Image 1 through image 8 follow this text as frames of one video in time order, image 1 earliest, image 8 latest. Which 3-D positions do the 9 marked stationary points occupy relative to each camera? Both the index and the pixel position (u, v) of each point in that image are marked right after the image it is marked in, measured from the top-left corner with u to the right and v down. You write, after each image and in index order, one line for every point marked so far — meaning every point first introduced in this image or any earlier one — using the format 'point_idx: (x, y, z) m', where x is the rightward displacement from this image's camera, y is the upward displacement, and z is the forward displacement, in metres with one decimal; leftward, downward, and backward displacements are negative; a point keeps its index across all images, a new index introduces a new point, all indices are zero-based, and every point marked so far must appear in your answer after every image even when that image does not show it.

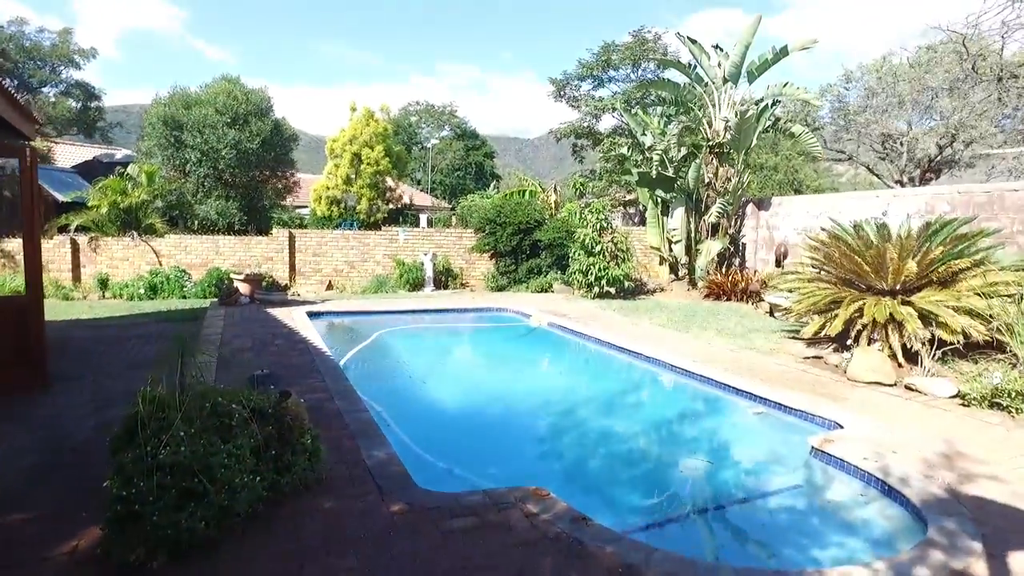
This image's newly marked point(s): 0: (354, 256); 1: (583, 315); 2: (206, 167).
0: (-3.8, +0.8, +16.6) m
1: (+1.2, -0.5, +11.4) m
2: (-8.3, +3.3, +19.0) m
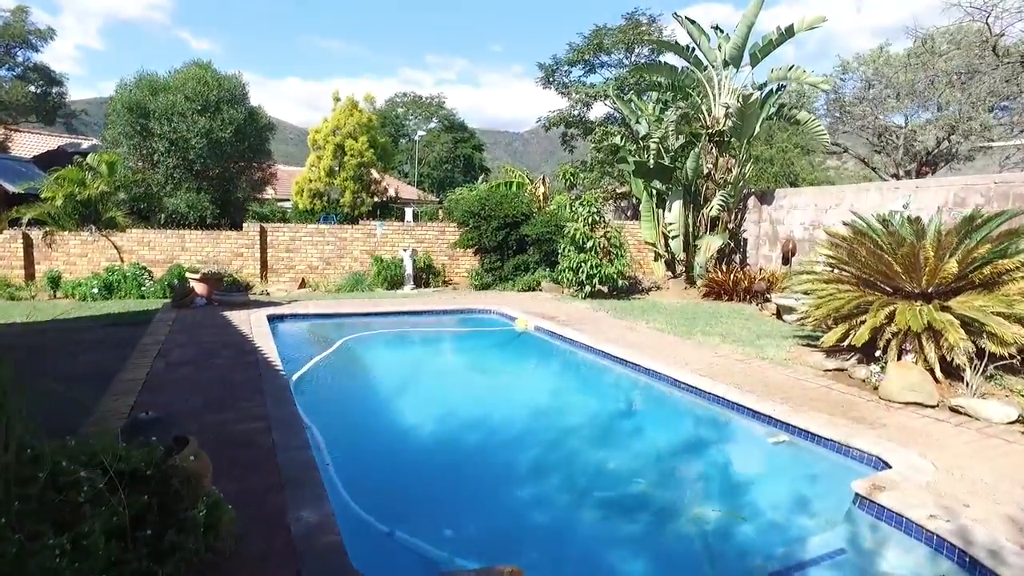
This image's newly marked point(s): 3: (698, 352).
0: (-4.1, +0.8, +15.5) m
1: (+1.0, -0.5, +10.4) m
2: (-8.6, +3.4, +17.8) m
3: (+2.1, -0.8, +7.9) m
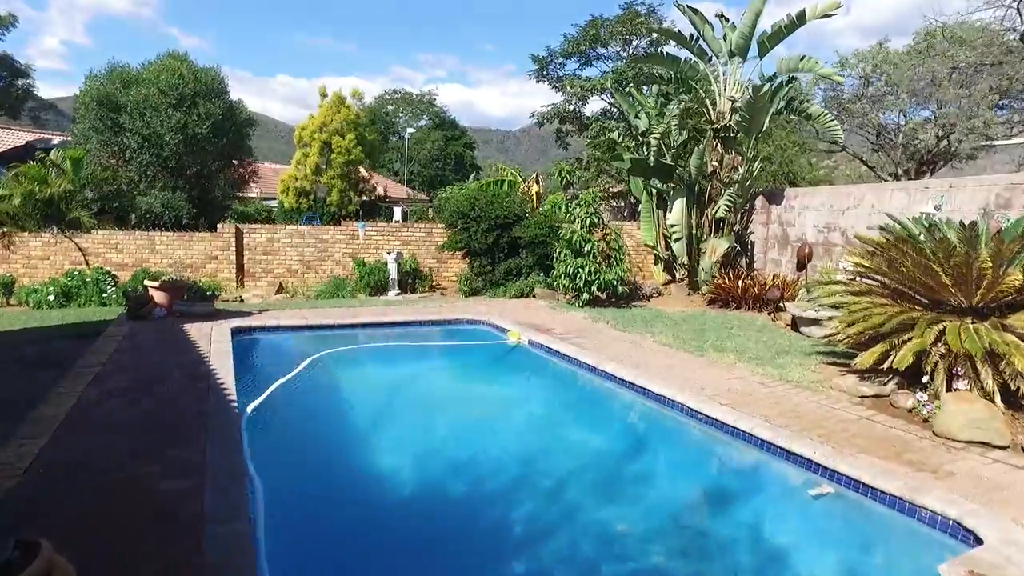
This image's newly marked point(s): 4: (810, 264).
0: (-4.3, +0.7, +14.6) m
1: (+0.8, -0.6, +9.5) m
2: (-8.9, +3.2, +16.8) m
3: (+2.0, -0.9, +7.0) m
4: (+5.0, +0.4, +11.4) m
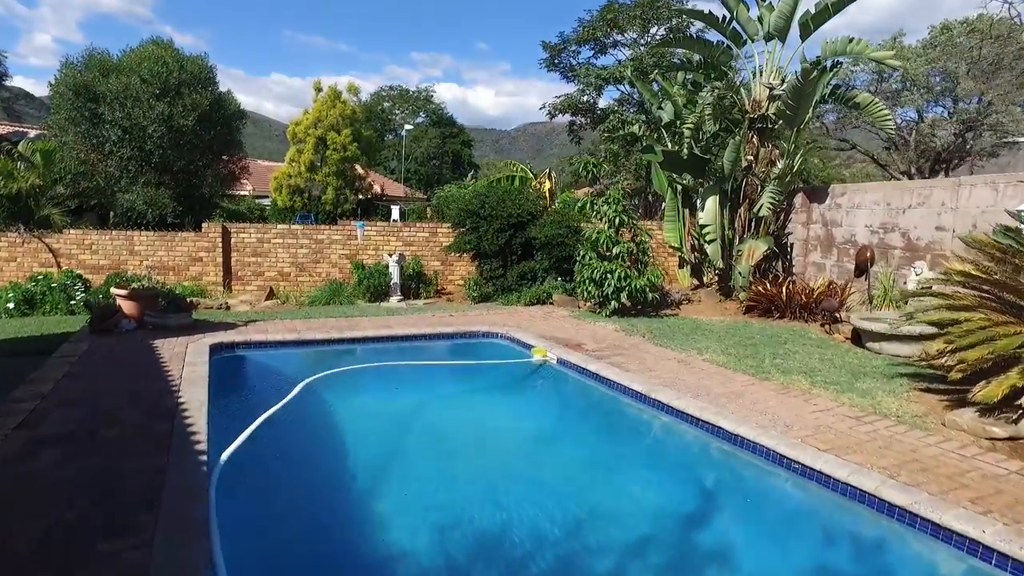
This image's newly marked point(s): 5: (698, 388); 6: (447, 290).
0: (-4.0, +0.6, +13.3) m
1: (+1.1, -0.7, +8.3) m
2: (-8.6, +3.2, +15.5) m
3: (+2.3, -1.0, +5.8) m
4: (+5.2, +0.3, +10.2) m
5: (+1.7, -0.9, +6.4) m
6: (-1.3, 0.0, +13.9) m
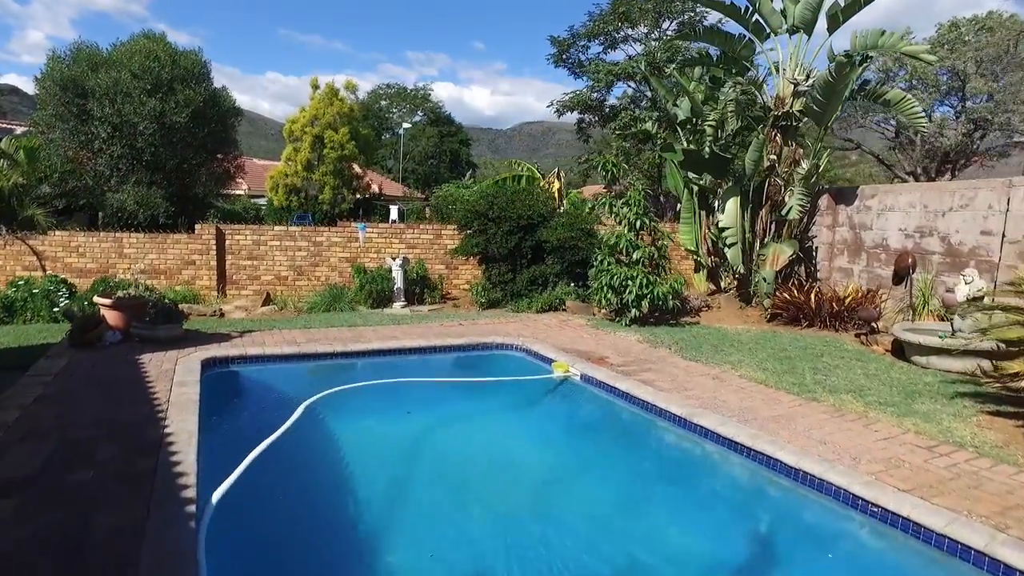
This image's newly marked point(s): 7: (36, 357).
0: (-3.8, +0.5, +12.6) m
1: (+1.3, -0.8, +7.7) m
2: (-8.5, +3.1, +14.8) m
3: (+2.6, -1.1, +5.2) m
4: (+5.4, +0.2, +9.6) m
5: (+1.9, -1.0, +5.8) m
6: (-1.1, -0.1, +13.2) m
7: (-4.7, -0.7, +6.9) m
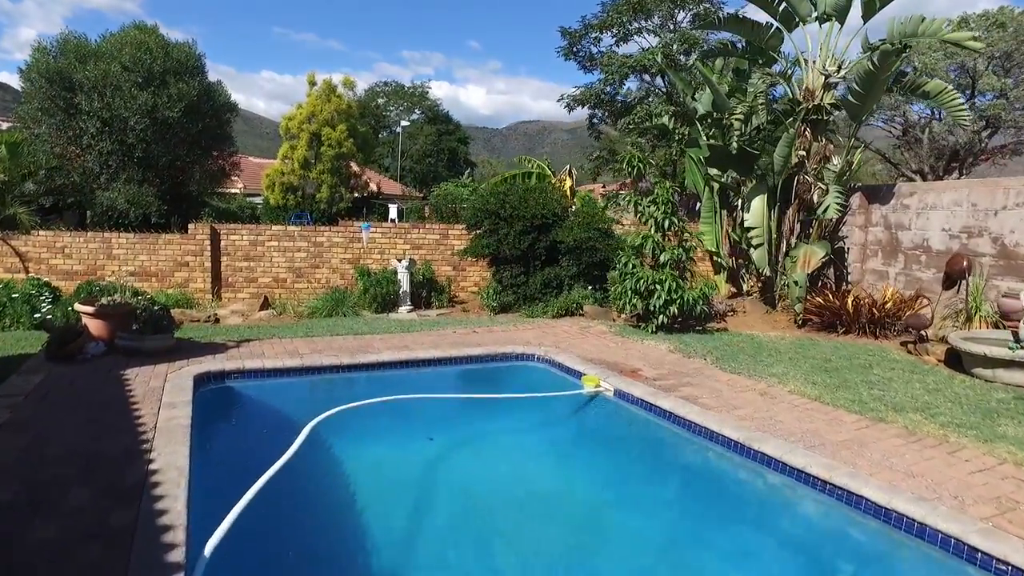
0: (-3.6, +0.5, +11.9) m
1: (+1.6, -0.8, +7.0) m
2: (-8.3, +3.0, +14.1) m
3: (+2.8, -1.2, +4.5) m
4: (+5.7, +0.1, +8.9) m
5: (+2.2, -1.1, +5.2) m
6: (-0.9, -0.2, +12.5) m
7: (-4.5, -0.8, +6.2) m
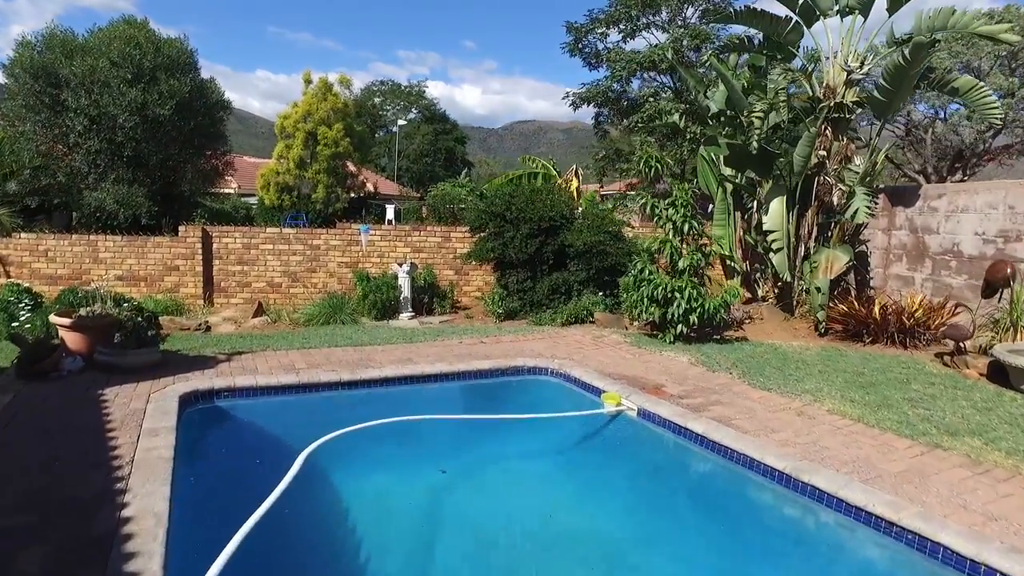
0: (-3.5, +0.4, +11.4) m
1: (+1.7, -0.9, +6.5) m
2: (-8.2, +2.9, +13.5) m
3: (+3.0, -1.2, +4.0) m
4: (+5.8, 0.0, +8.4) m
5: (+2.3, -1.2, +4.7) m
6: (-0.9, -0.3, +12.0) m
7: (-4.4, -0.9, +5.6) m
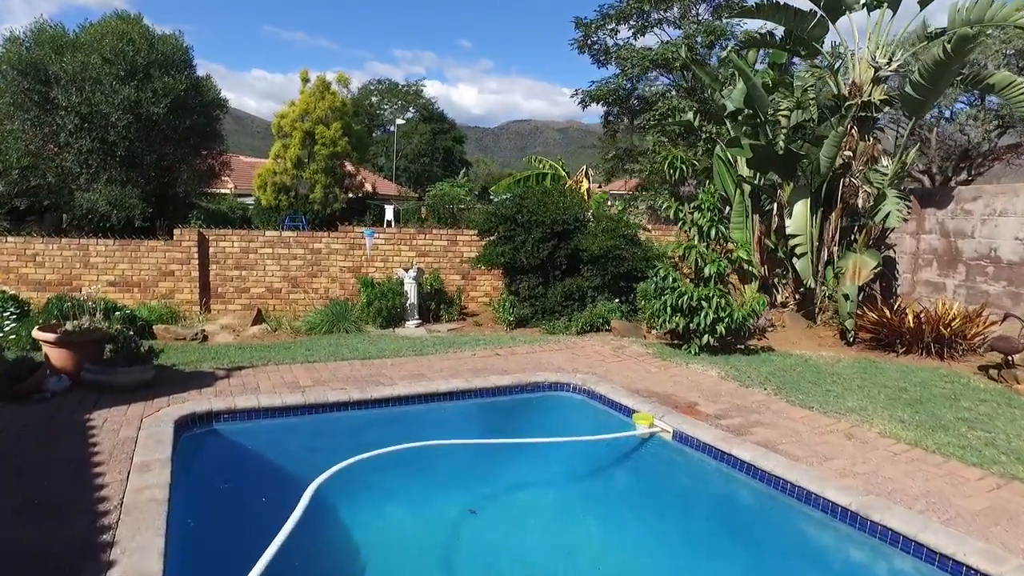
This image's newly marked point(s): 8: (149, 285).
0: (-3.4, +0.3, +10.9) m
1: (+1.9, -1.0, +6.0) m
2: (-8.0, +2.8, +13.0) m
3: (+3.2, -1.3, +3.6) m
4: (+6.0, -0.1, +8.0) m
5: (+2.5, -1.3, +4.2) m
6: (-0.7, -0.4, +11.5) m
7: (-4.2, -1.0, +5.1) m
8: (-5.4, 0.0, +10.3) m
